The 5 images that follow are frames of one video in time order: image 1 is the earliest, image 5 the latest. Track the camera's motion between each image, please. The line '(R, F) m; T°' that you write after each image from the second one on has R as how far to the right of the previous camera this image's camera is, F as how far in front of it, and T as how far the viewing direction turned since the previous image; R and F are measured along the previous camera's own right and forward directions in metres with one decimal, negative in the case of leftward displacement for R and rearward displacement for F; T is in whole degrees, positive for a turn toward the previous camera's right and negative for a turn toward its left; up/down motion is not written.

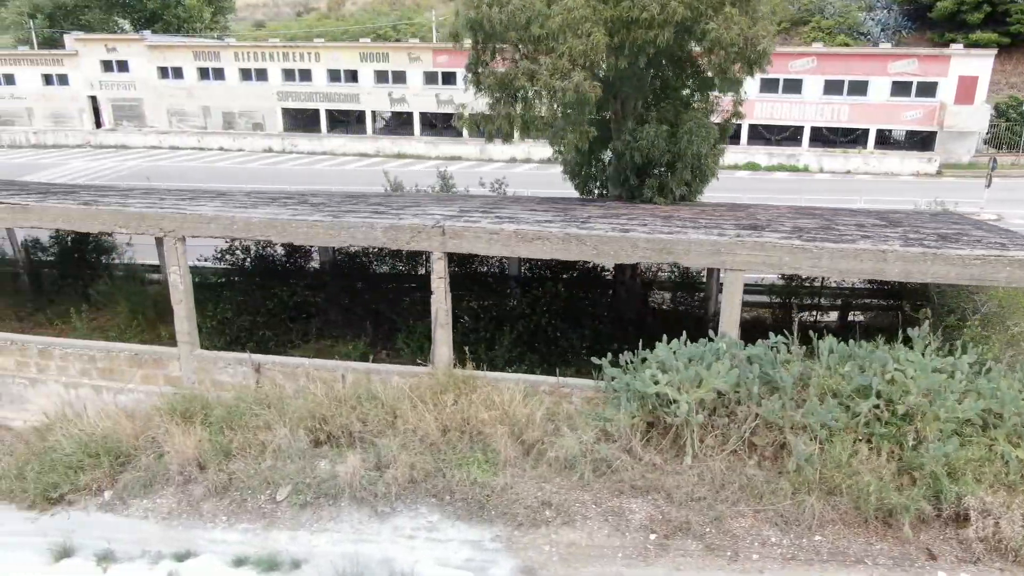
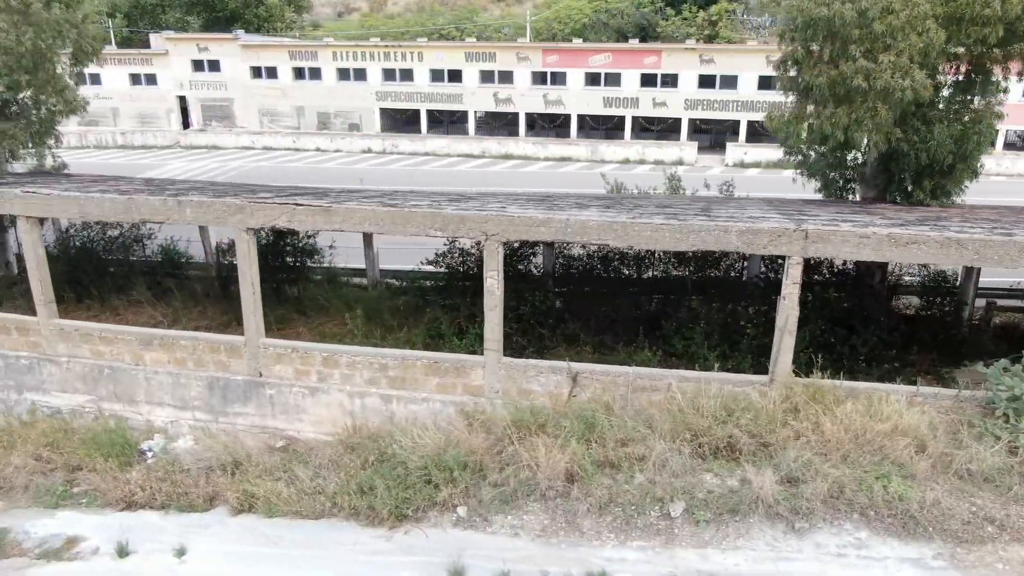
(-4.1, +0.3) m; +1°
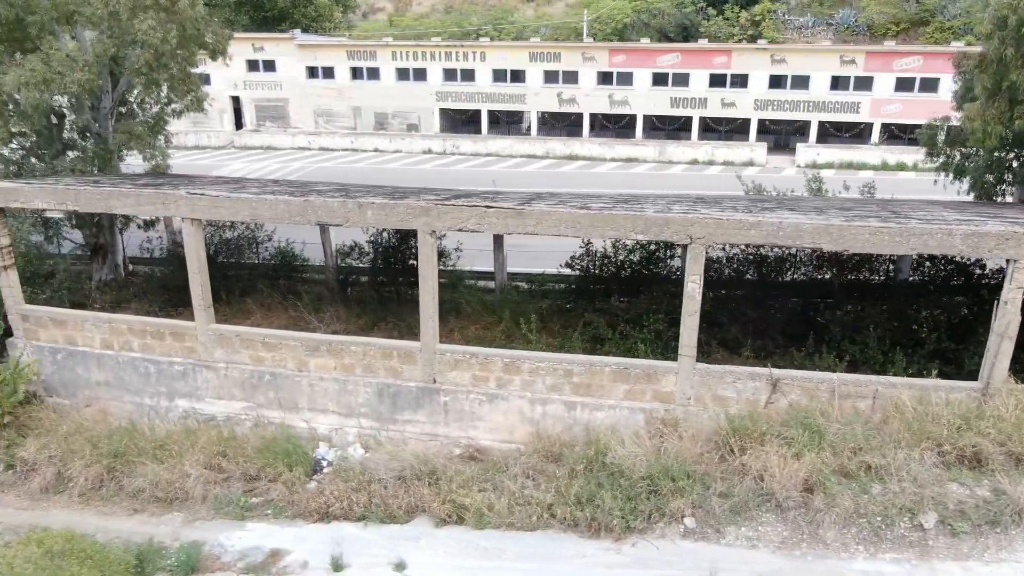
(-2.4, +0.2) m; 0°
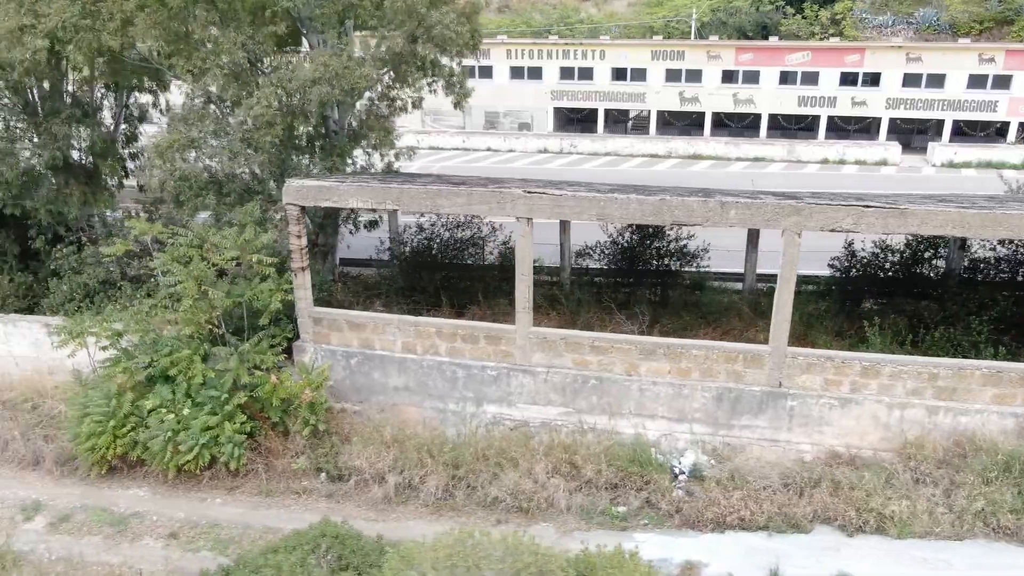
(-4.5, +0.3) m; +1°
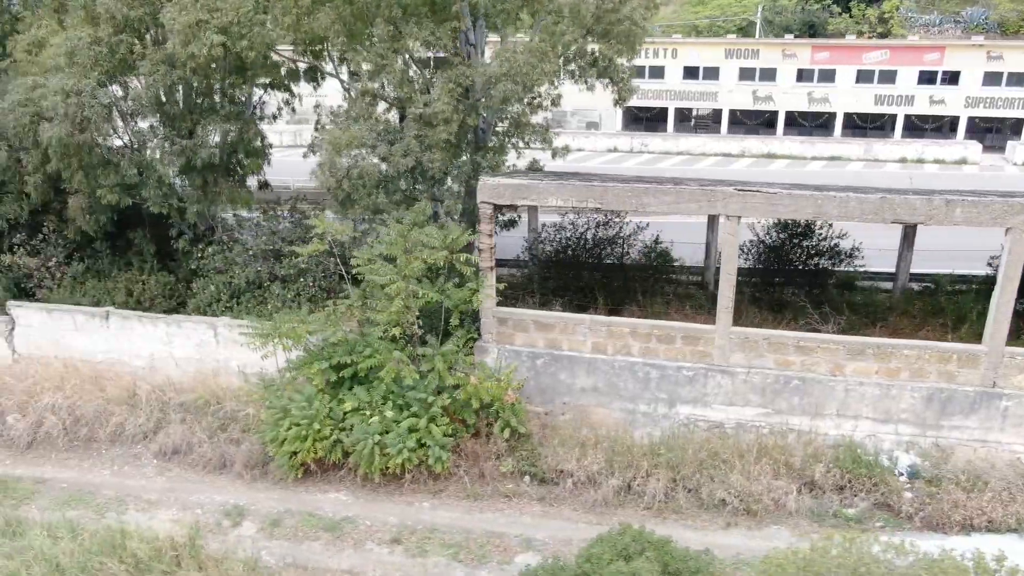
(-2.7, +0.1) m; 0°
